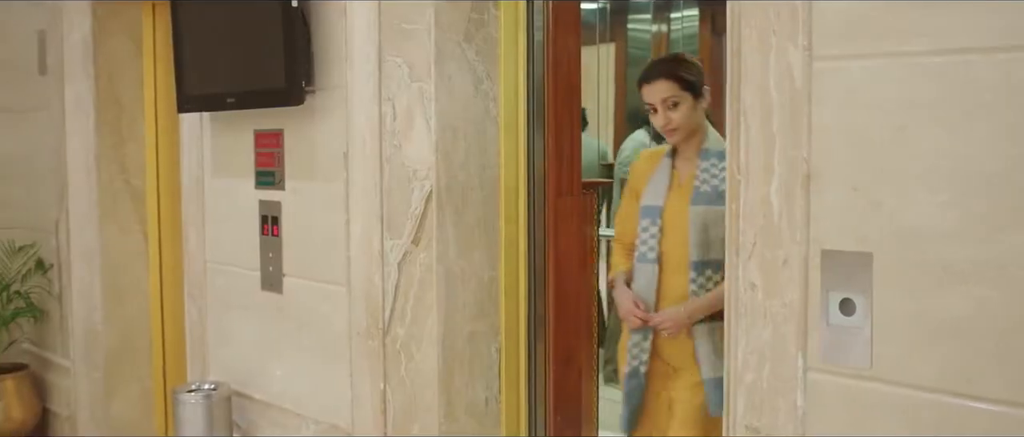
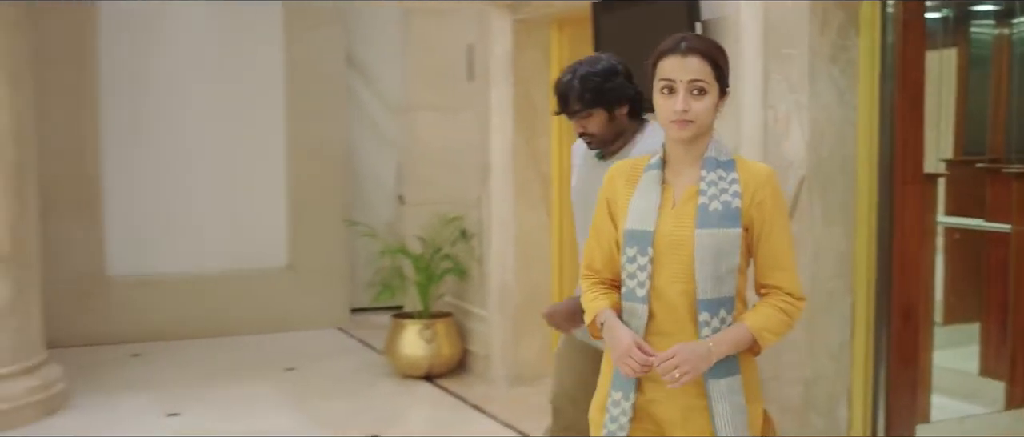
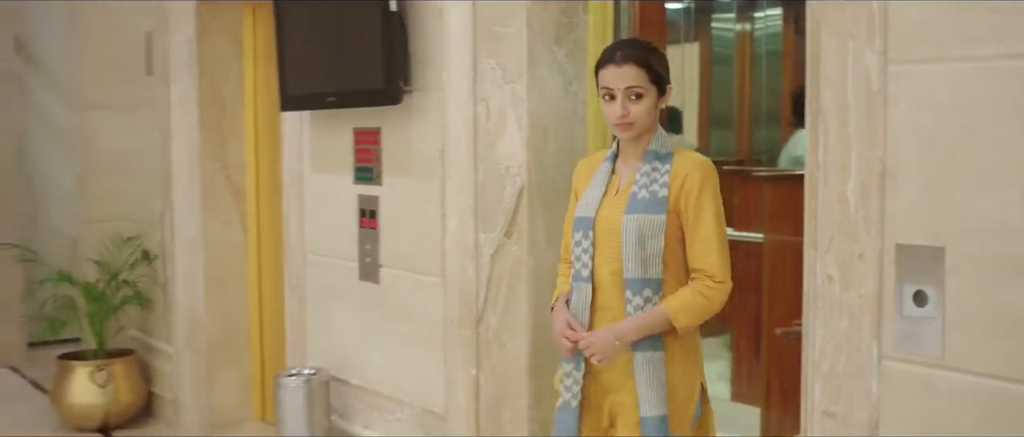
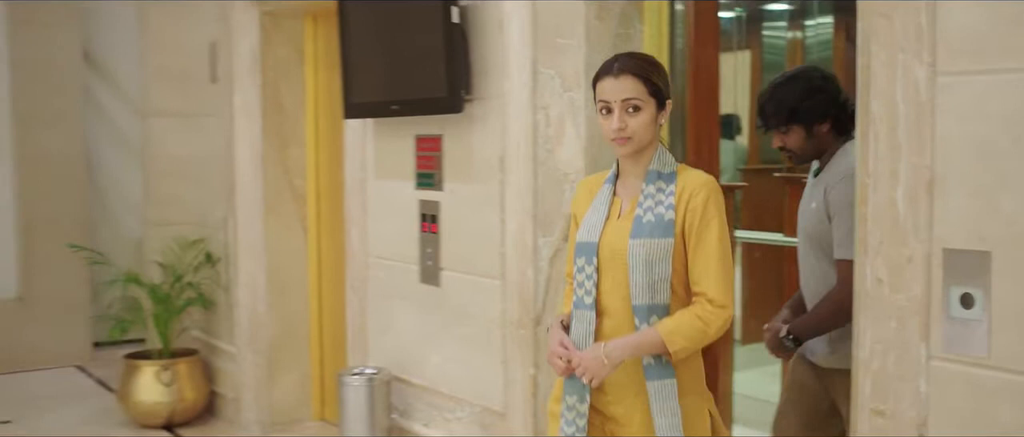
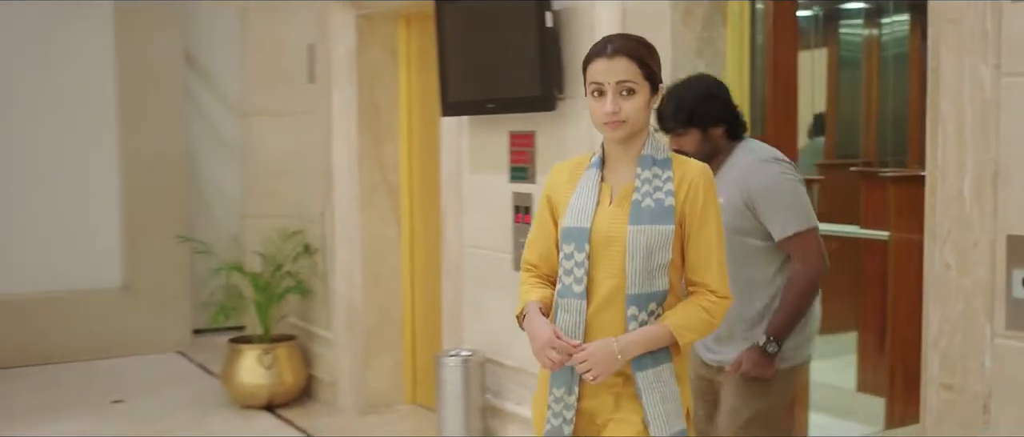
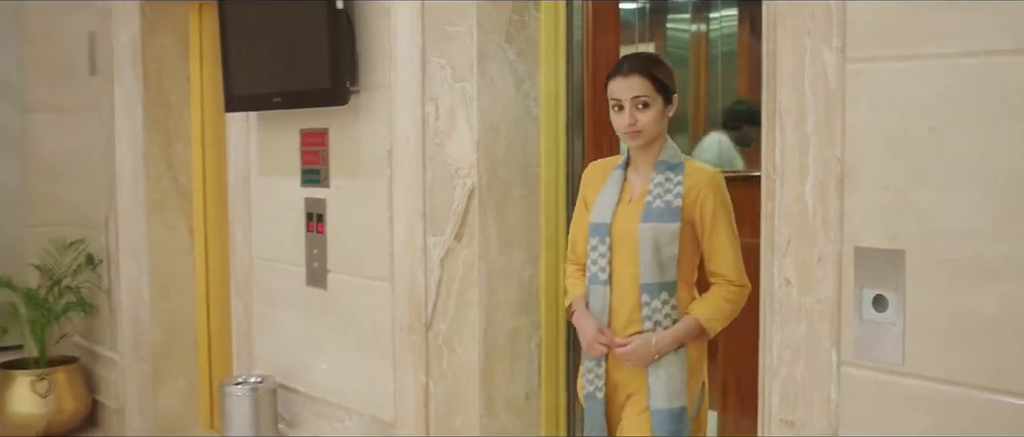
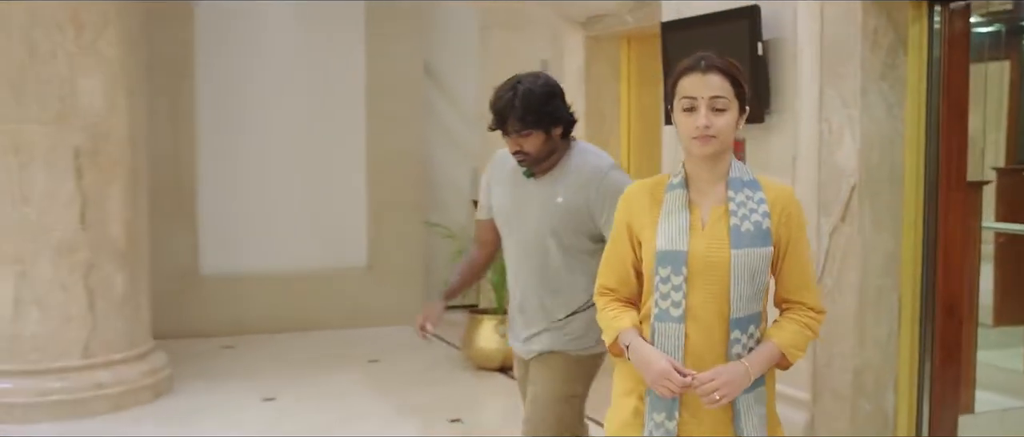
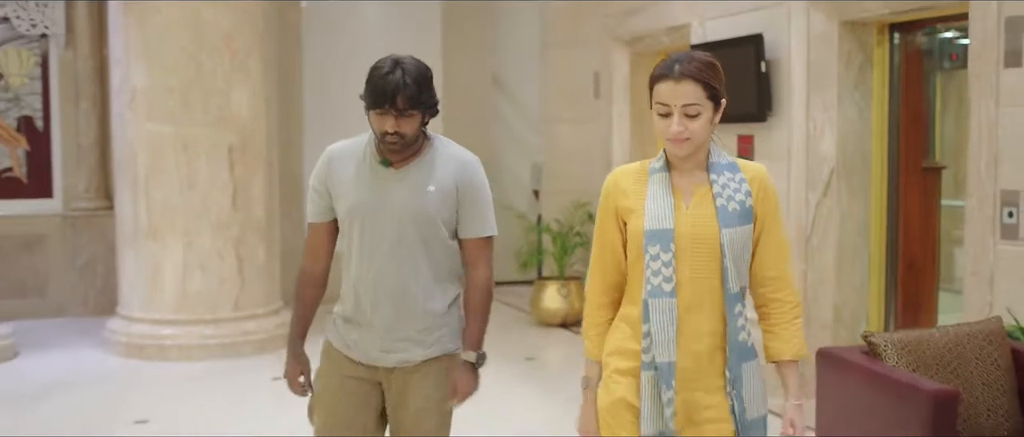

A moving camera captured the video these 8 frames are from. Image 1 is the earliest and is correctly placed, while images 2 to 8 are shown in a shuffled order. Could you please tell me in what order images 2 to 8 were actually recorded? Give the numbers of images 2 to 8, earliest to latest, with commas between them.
6, 3, 4, 5, 2, 7, 8
